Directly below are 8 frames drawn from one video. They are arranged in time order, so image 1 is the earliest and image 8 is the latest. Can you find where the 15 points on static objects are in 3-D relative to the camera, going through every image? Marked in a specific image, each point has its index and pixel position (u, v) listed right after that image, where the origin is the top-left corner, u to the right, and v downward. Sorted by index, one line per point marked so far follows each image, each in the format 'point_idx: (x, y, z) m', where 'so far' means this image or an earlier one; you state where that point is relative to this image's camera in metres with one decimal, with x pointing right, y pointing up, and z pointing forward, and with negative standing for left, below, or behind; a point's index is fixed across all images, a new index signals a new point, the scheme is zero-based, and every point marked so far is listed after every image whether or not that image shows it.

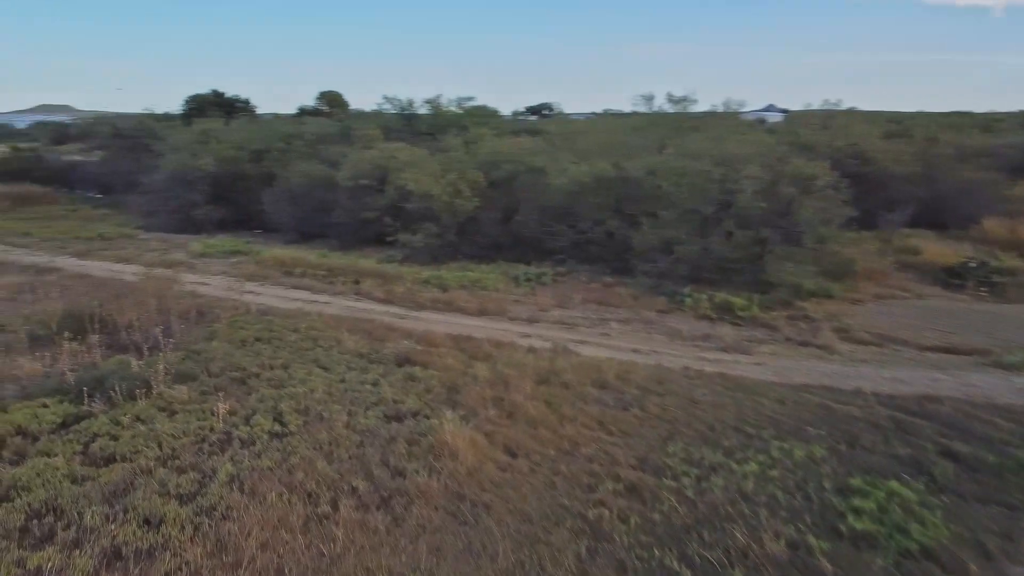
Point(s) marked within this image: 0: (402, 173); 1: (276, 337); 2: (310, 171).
0: (-1.8, +1.8, +12.9) m
1: (-2.3, -0.5, +7.7) m
2: (-3.7, +2.2, +14.7) m
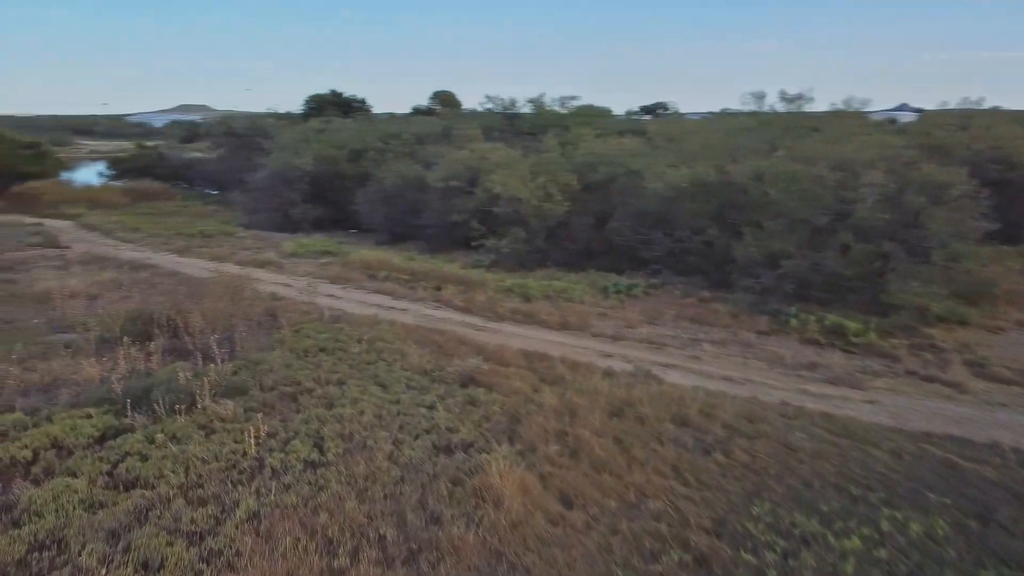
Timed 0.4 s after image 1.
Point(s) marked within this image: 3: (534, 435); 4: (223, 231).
0: (-0.3, +1.7, +12.4) m
1: (-1.6, -0.6, +7.3) m
2: (-2.0, +2.1, +14.4) m
3: (+0.1, -1.0, +5.4) m
4: (-5.8, +1.2, +16.2) m
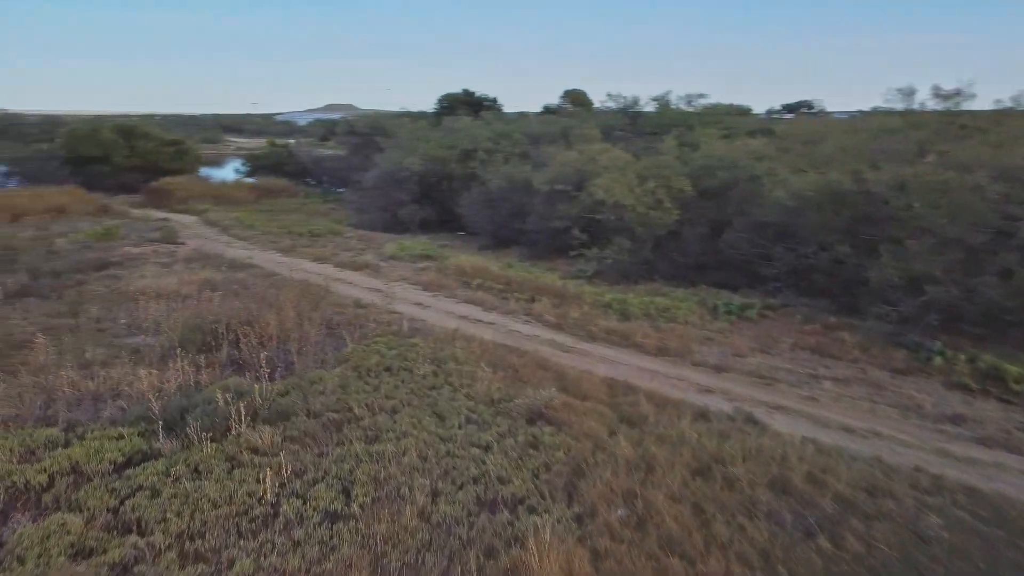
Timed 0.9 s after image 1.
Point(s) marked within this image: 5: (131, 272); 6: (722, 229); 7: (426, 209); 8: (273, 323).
0: (+1.2, +1.6, +11.5) m
1: (-0.9, -0.7, +6.7) m
2: (0.0, +2.0, +13.8) m
3: (+0.5, -1.2, +4.5) m
4: (-3.6, +1.2, +16.1) m
5: (-5.3, +0.2, +11.1) m
6: (+2.8, +0.8, +10.6) m
7: (-1.7, +1.6, +16.1) m
8: (-2.3, -0.3, +7.6) m
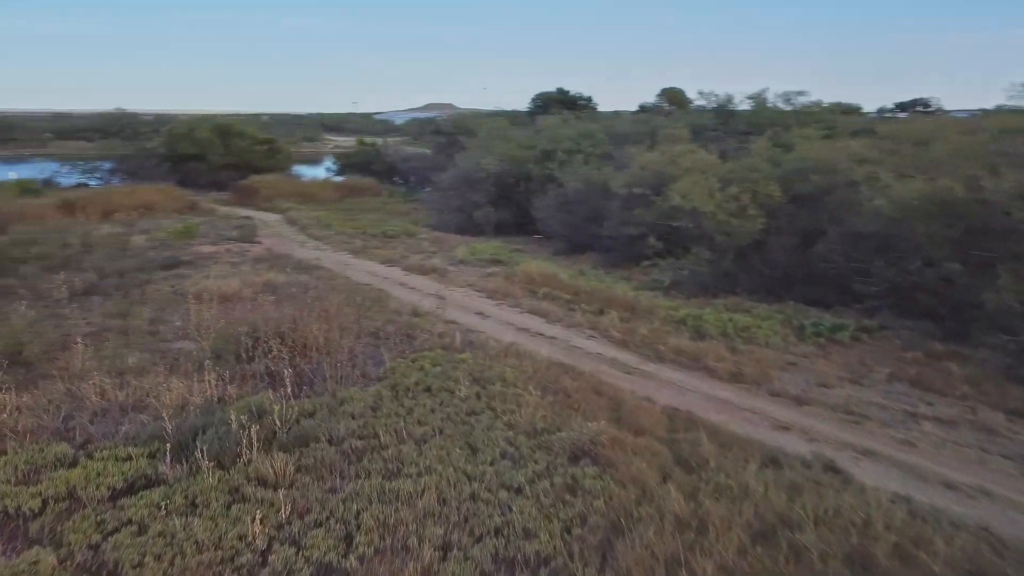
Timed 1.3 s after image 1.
0: (+2.2, +1.4, +10.7) m
1: (-0.5, -0.8, +6.2) m
2: (+1.2, +1.9, +13.1) m
3: (+0.6, -1.3, +3.8) m
4: (-2.1, +1.1, +15.9) m
5: (-4.3, +0.2, +11.0) m
6: (+3.6, +0.6, +9.6) m
7: (-0.2, +1.5, +15.6) m
8: (-1.8, -0.4, +7.2) m
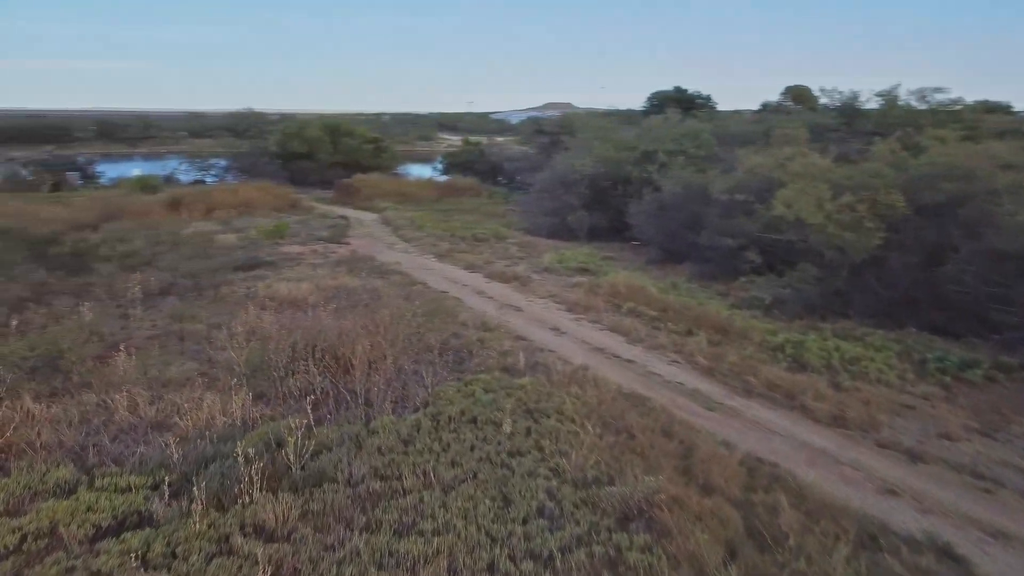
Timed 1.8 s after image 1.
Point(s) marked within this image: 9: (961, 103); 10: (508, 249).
0: (+3.3, +1.2, +9.6) m
1: (-0.1, -0.9, +5.5) m
2: (+2.6, +1.7, +12.1) m
3: (+0.6, -1.5, +3.0) m
4: (-0.3, +1.0, +15.3) m
5: (-3.2, +0.2, +10.9) m
6: (+4.5, +0.3, +8.3) m
7: (+1.6, +1.4, +14.8) m
8: (-1.2, -0.5, +6.7) m
9: (+8.2, +3.4, +14.6) m
10: (-0.1, +0.7, +13.7) m
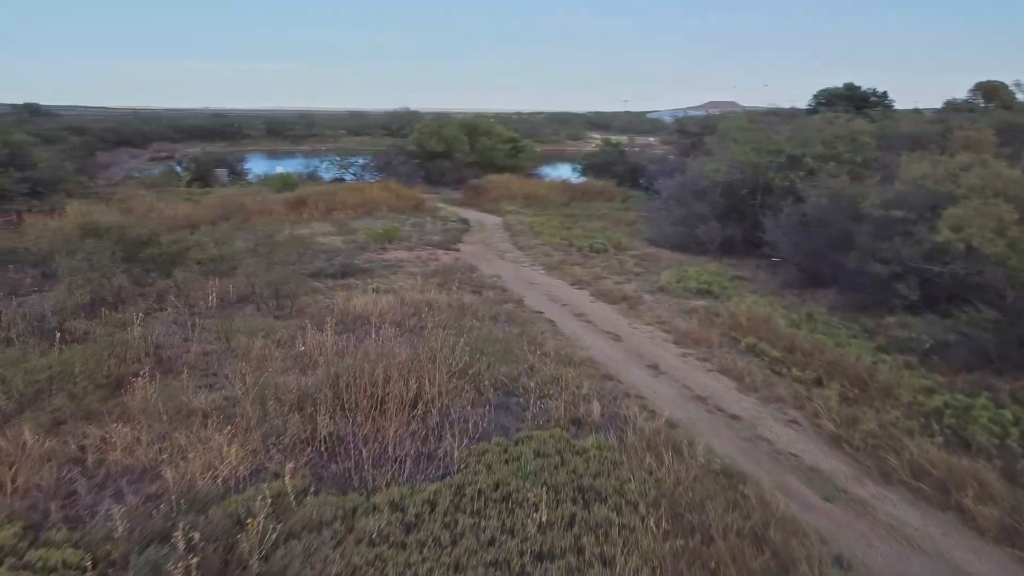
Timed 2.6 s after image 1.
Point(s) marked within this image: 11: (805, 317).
0: (+4.3, +0.8, +7.7) m
1: (+0.1, -1.2, +4.3) m
2: (+4.2, +1.3, +10.3) m
3: (+0.3, -1.7, +1.8) m
4: (+1.9, +0.8, +14.0) m
5: (-1.9, 0.0, +10.2) m
6: (+5.2, -0.1, +6.2) m
7: (+3.6, +1.0, +13.1) m
8: (-0.7, -0.7, +5.7) m
9: (+10.1, +2.8, +11.7) m
10: (+1.7, +0.4, +12.3) m
11: (+3.2, -0.3, +8.7) m
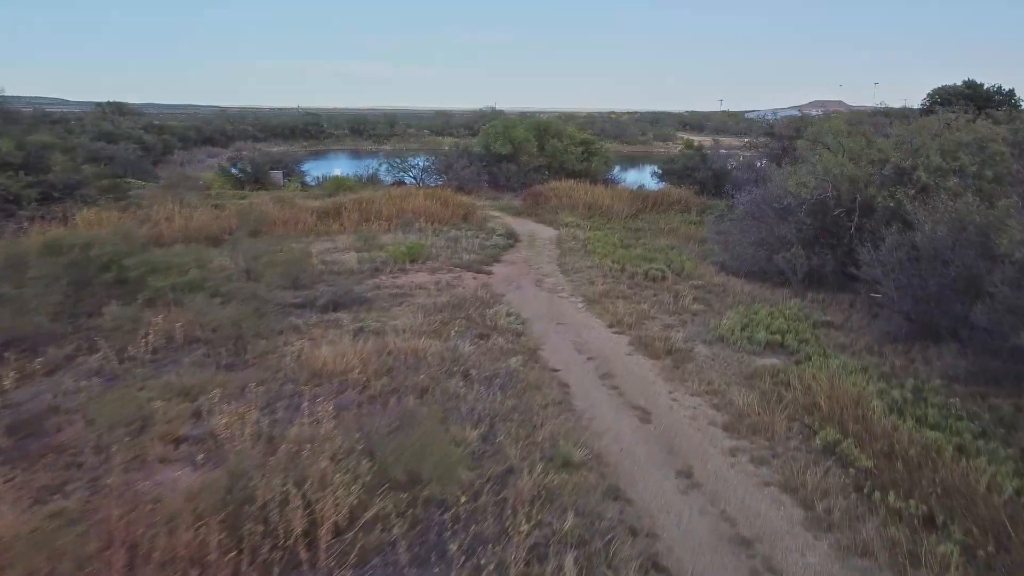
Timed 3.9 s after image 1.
0: (+4.2, +0.2, +5.2) m
1: (-0.4, -1.6, +2.4) m
2: (+4.3, +0.7, +7.8) m
3: (-0.5, -2.2, -0.2) m
4: (+2.5, +0.2, +11.7) m
5: (-1.7, -0.4, +8.4) m
6: (+4.9, -0.7, +3.6) m
7: (+4.1, +0.5, +10.7) m
8: (-1.1, -1.2, +3.8) m
9: (+10.4, +2.0, +8.5) m
10: (+2.2, -0.1, +10.1) m
11: (+3.2, -0.8, +6.3) m
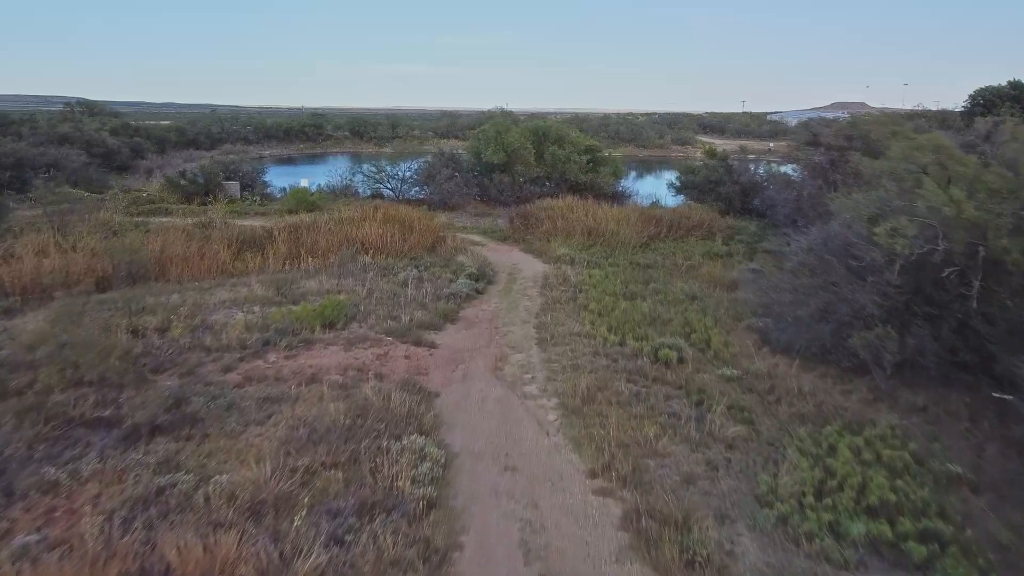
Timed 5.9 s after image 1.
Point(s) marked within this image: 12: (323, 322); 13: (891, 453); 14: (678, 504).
0: (+3.6, -0.6, +1.7) m
1: (-1.1, -2.4, -1.1) m
2: (+3.8, -0.1, +4.3) m
3: (-1.3, -3.0, -3.7) m
4: (+2.0, -0.6, +8.2) m
5: (-2.3, -1.2, +4.9) m
6: (+4.2, -1.6, +0.1) m
7: (+3.6, -0.4, +7.1) m
8: (-1.7, -2.0, +0.3) m
9: (+9.9, +1.1, +4.8) m
10: (+1.6, -0.9, +6.6) m
11: (+2.6, -1.7, +2.8) m
12: (-2.0, -0.3, +8.7) m
13: (+2.6, -1.1, +5.5) m
14: (+1.0, -1.3, +4.9) m
